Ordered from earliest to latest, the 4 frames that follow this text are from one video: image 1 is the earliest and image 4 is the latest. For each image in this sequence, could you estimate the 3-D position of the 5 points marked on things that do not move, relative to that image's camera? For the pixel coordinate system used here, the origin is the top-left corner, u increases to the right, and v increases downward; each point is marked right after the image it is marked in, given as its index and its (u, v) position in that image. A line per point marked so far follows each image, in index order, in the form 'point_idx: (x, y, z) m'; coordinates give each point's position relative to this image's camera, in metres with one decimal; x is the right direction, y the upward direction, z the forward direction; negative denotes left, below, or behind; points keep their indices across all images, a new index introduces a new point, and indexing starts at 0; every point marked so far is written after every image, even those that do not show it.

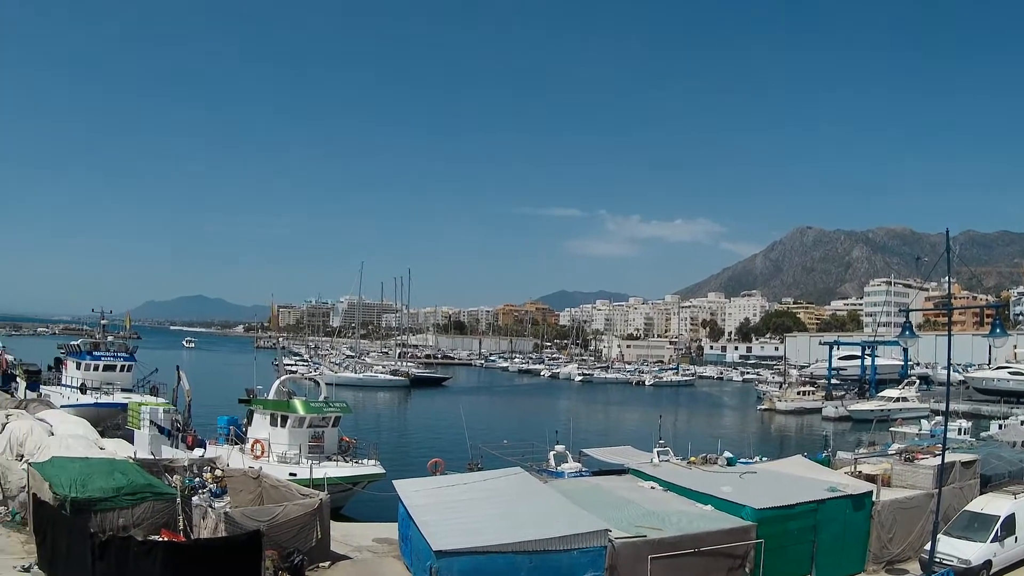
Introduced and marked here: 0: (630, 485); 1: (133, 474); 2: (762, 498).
0: (+2.7, -4.1, +15.3) m
1: (-7.2, -3.6, +14.2) m
2: (+5.0, -4.2, +14.7) m
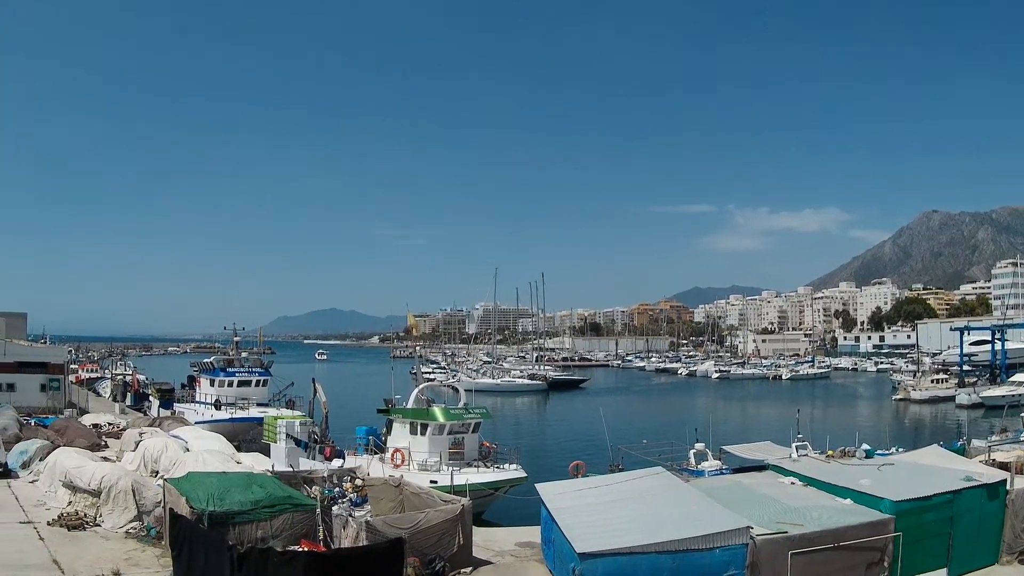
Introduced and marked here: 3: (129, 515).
0: (+5.2, -4.0, +15.1) m
1: (-4.7, -3.8, +14.2) m
2: (+7.6, -4.0, +14.4) m
3: (-7.9, -4.7, +15.2) m
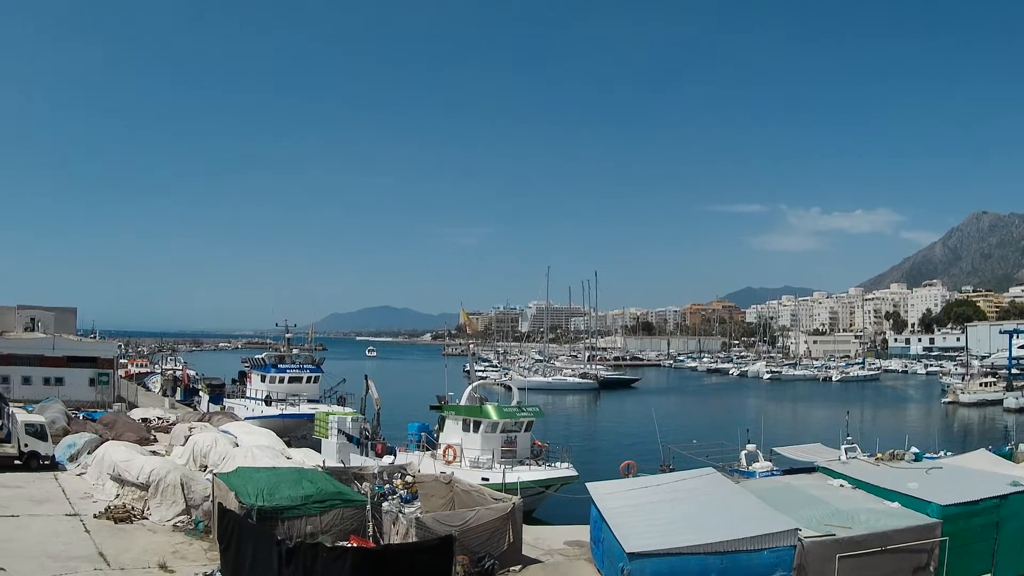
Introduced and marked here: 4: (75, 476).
0: (+6.1, -4.0, +15.0) m
1: (-3.8, -3.8, +14.2) m
2: (+8.5, -4.0, +14.3) m
3: (-7.0, -4.6, +15.3) m
4: (-11.0, -4.8, +18.6) m
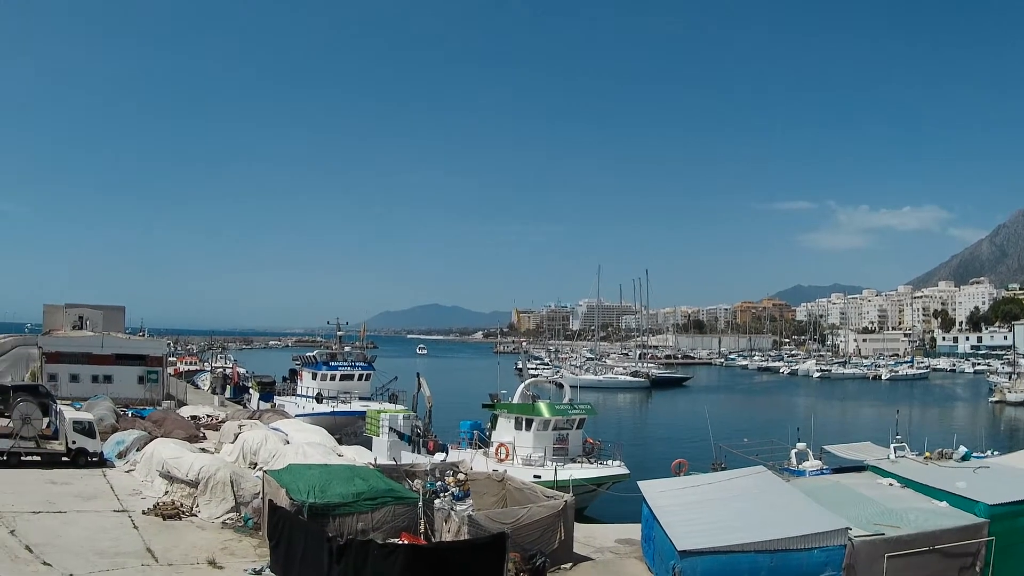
0: (+7.1, -4.0, +15.1) m
1: (-2.9, -3.7, +14.3) m
2: (+9.4, -4.0, +14.4) m
3: (-6.1, -4.6, +15.4) m
4: (-10.0, -4.7, +18.7) m
